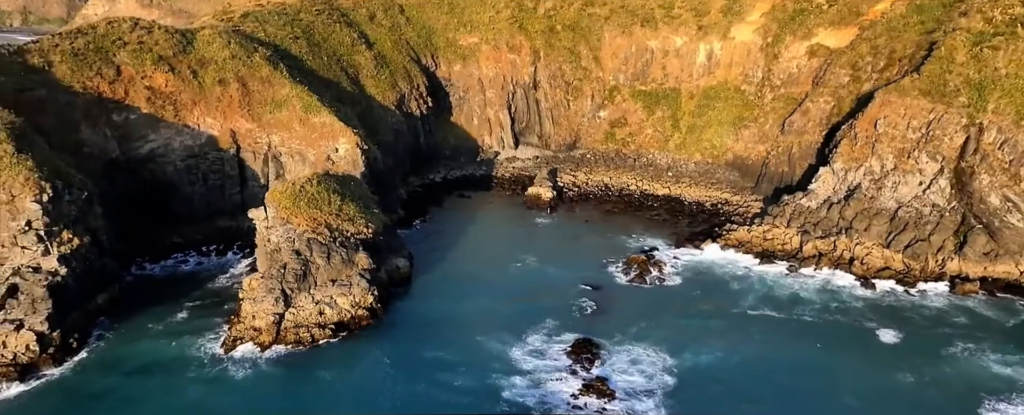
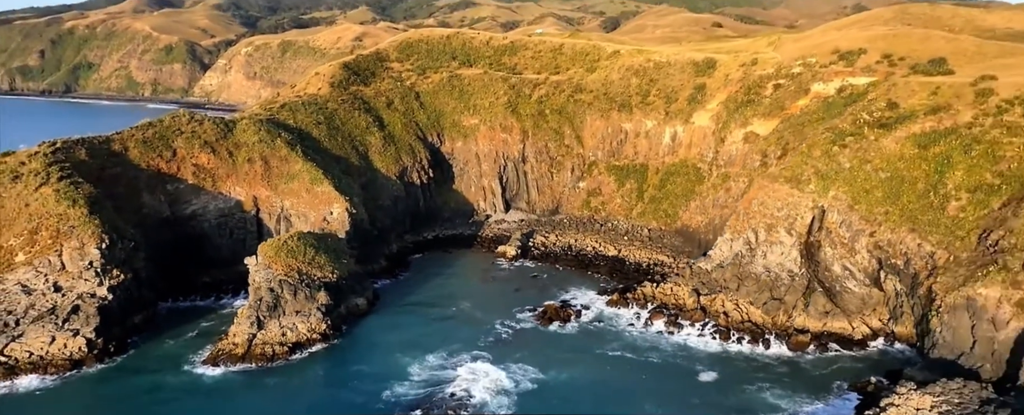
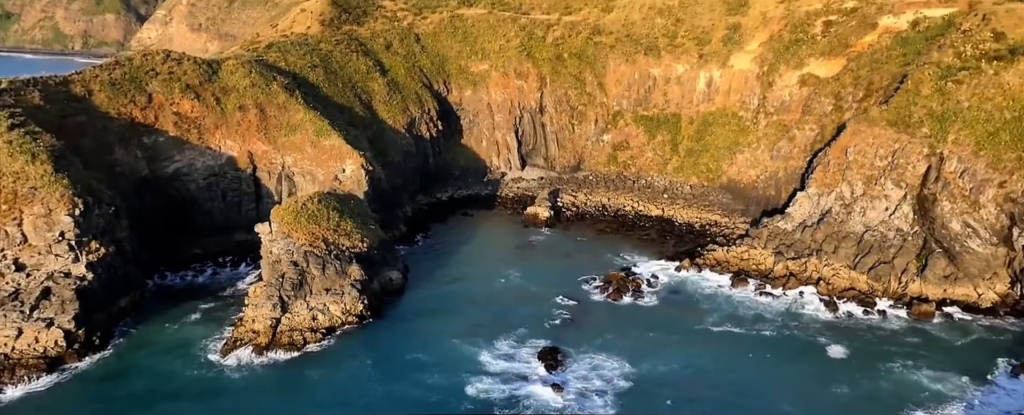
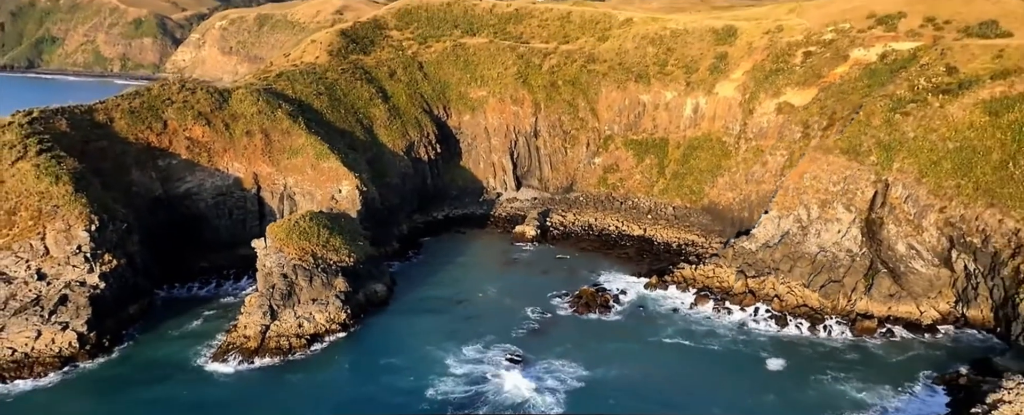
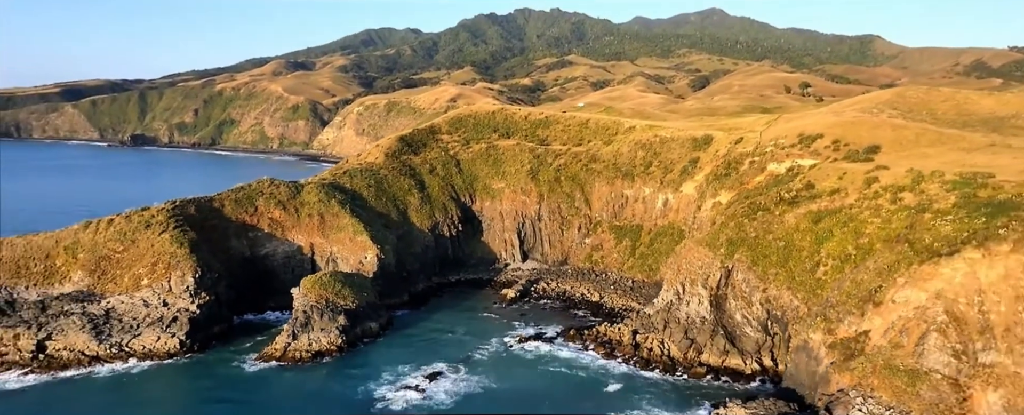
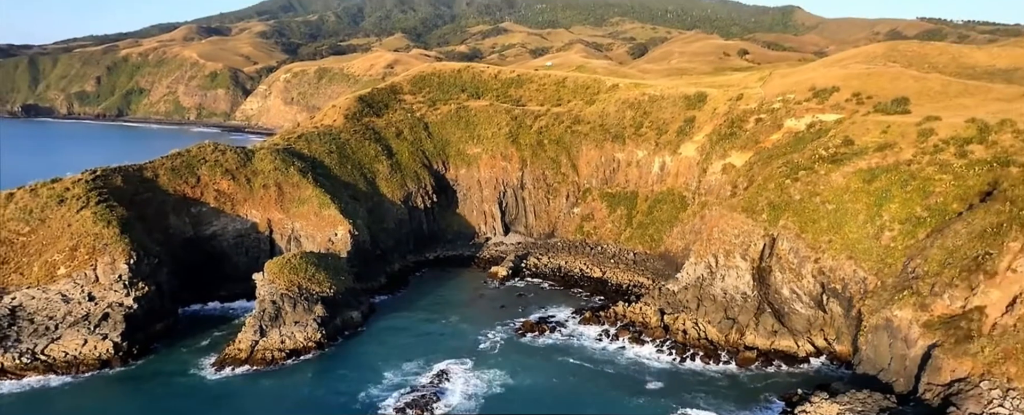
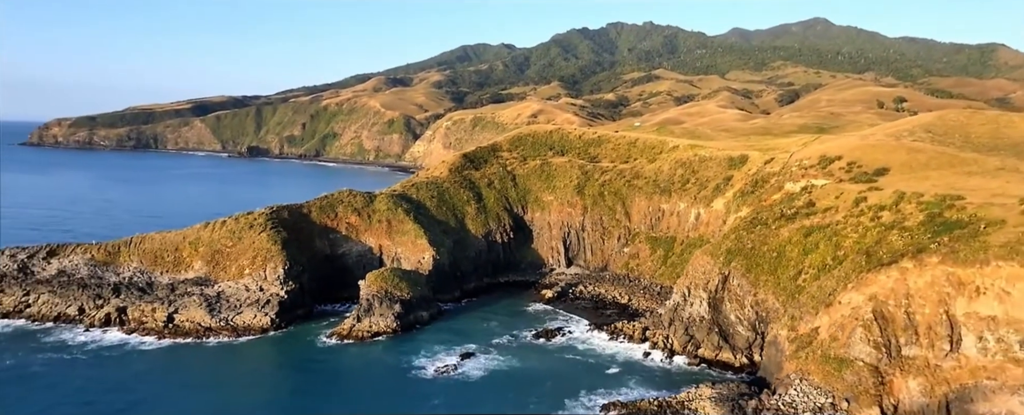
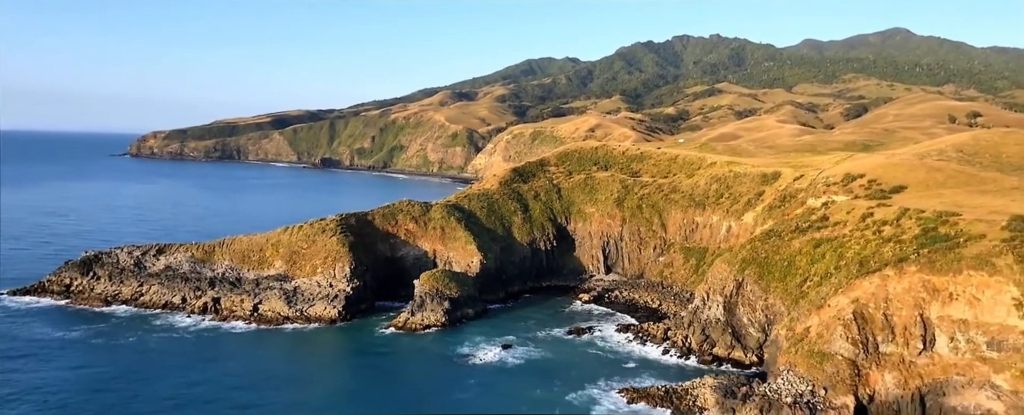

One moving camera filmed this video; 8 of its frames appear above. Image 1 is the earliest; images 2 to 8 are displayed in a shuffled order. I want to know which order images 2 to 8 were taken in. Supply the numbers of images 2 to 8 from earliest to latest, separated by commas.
3, 4, 2, 6, 5, 7, 8
